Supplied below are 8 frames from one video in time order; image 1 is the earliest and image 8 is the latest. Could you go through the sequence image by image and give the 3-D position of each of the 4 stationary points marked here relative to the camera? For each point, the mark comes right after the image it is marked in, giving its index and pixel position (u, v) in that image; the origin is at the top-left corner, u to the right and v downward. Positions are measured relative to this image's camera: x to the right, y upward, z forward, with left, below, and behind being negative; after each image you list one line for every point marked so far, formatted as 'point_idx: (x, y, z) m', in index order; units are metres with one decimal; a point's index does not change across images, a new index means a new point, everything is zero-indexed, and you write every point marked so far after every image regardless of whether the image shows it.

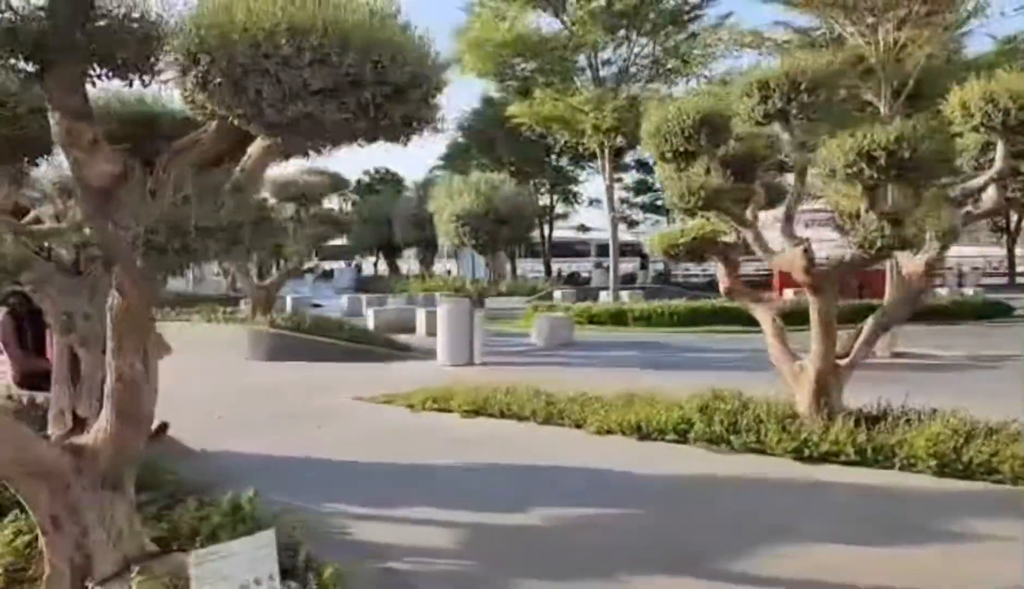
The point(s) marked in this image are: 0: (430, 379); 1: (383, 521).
0: (-1.1, -1.1, +11.5) m
1: (-0.9, -1.5, +5.6) m
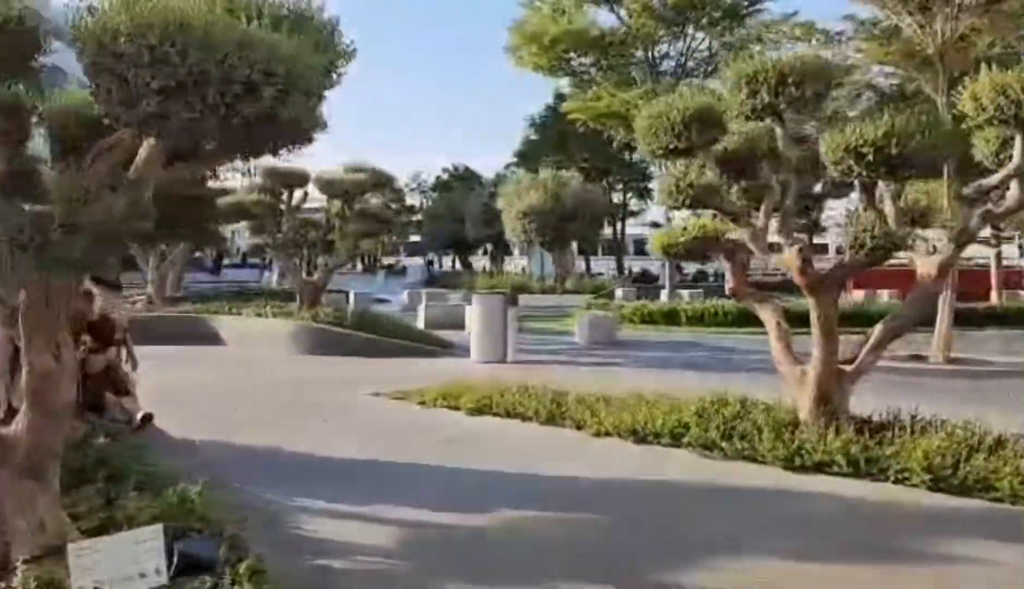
0: (-0.8, -1.1, +11.5) m
1: (-1.2, -1.5, +5.7) m
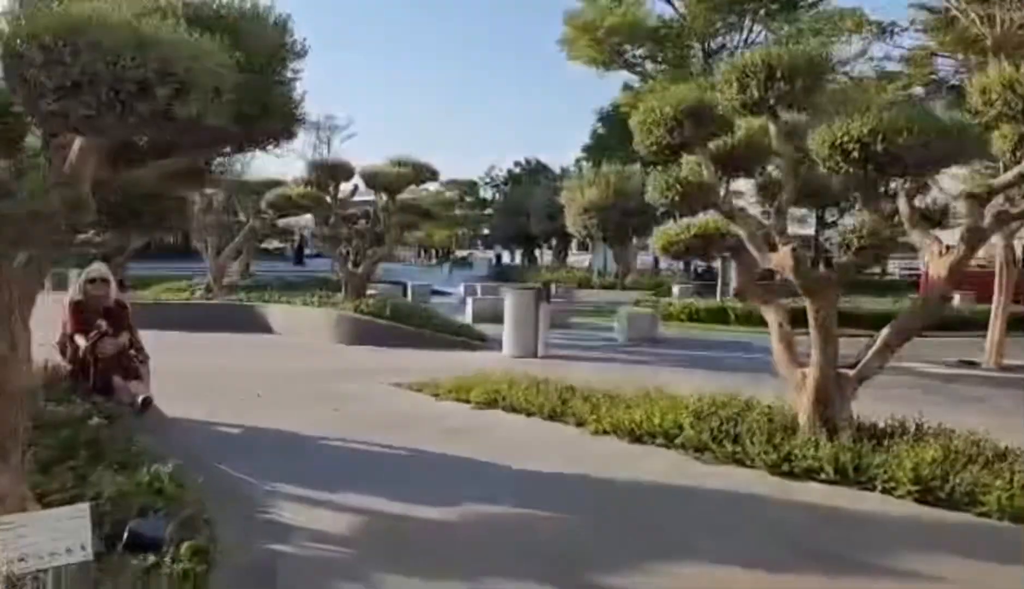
0: (-0.5, -1.0, +11.6) m
1: (-1.4, -1.4, +5.8) m
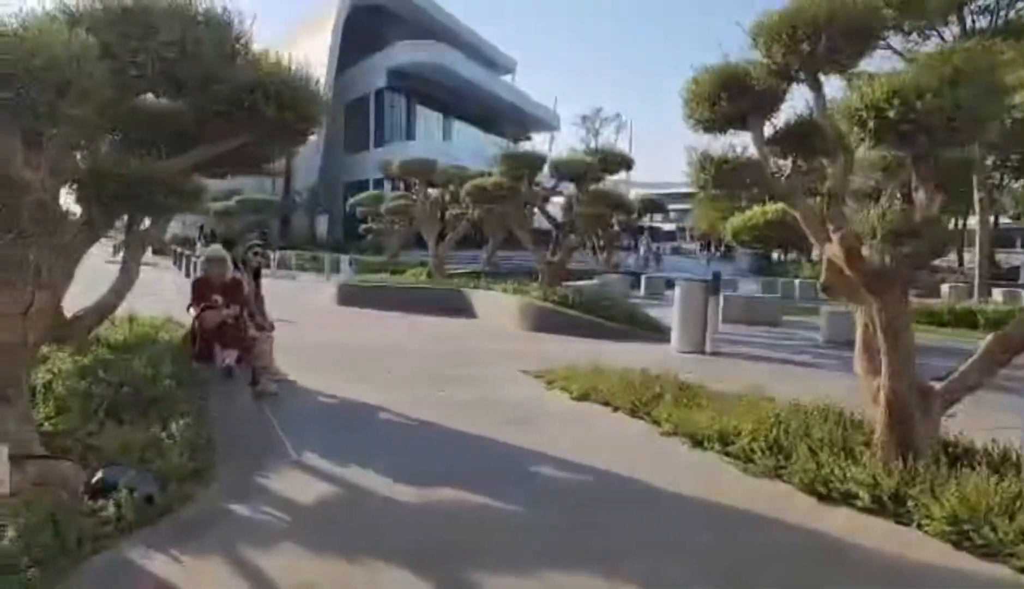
0: (+1.3, -0.9, +11.3) m
1: (-1.5, -1.3, +6.1) m
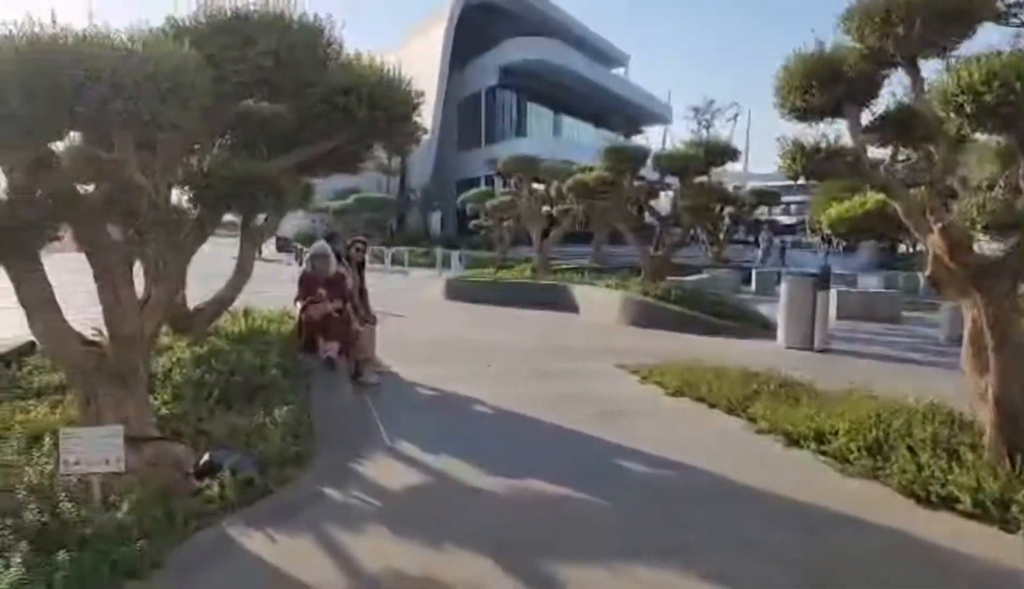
0: (+2.6, -0.8, +11.1) m
1: (-0.8, -1.2, +6.4) m
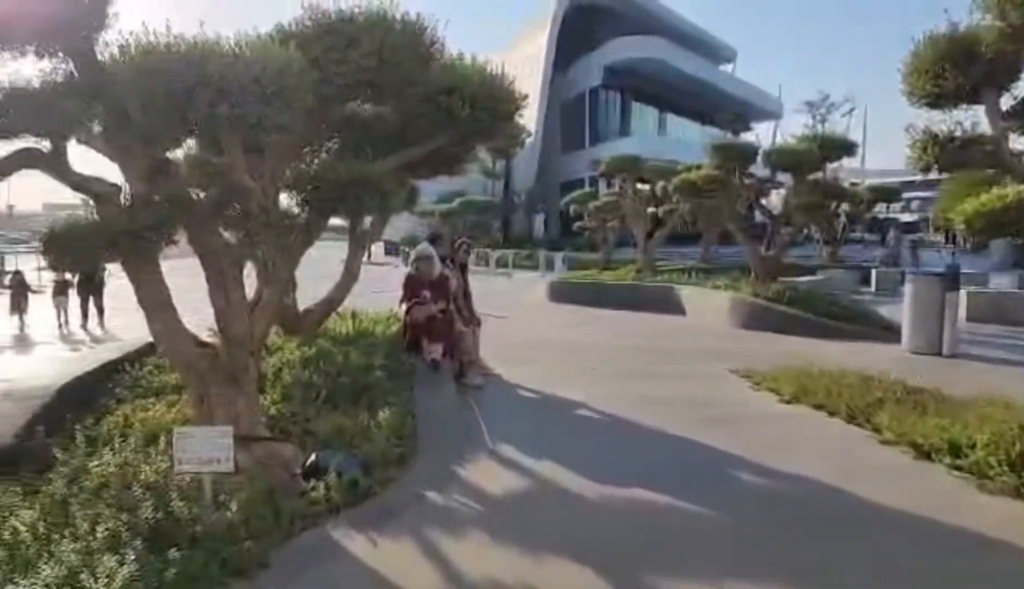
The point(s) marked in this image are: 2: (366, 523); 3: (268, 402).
0: (+3.9, -0.8, +10.5) m
1: (-0.1, -1.3, +6.3) m
2: (-0.9, -1.3, +5.0) m
3: (-1.9, -0.9, +6.7) m
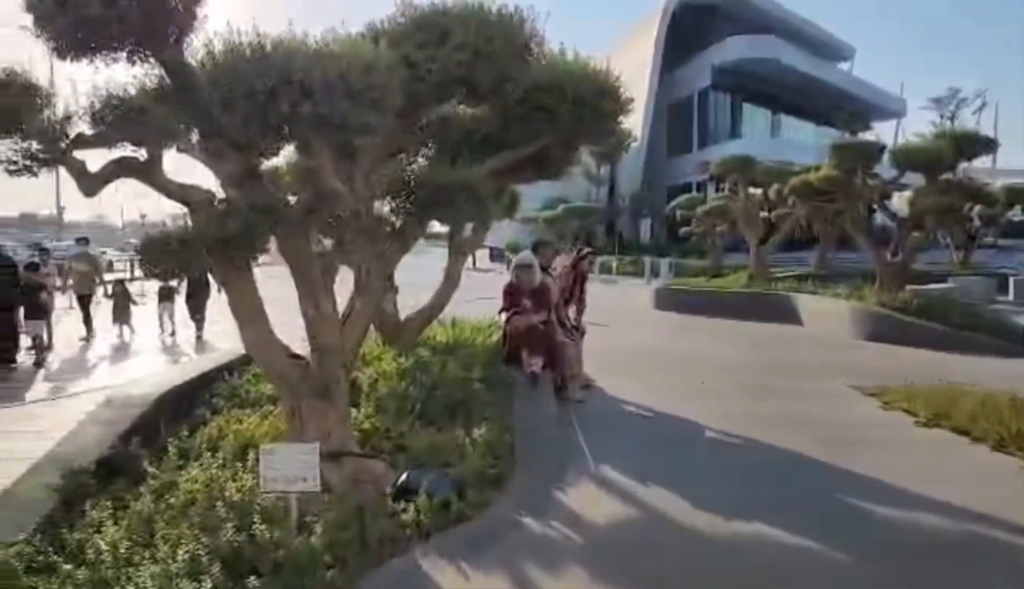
0: (+5.1, -1.0, +9.6) m
1: (+0.6, -1.3, +5.8) m
2: (-0.3, -1.4, +4.6) m
3: (-1.2, -0.9, +6.5) m
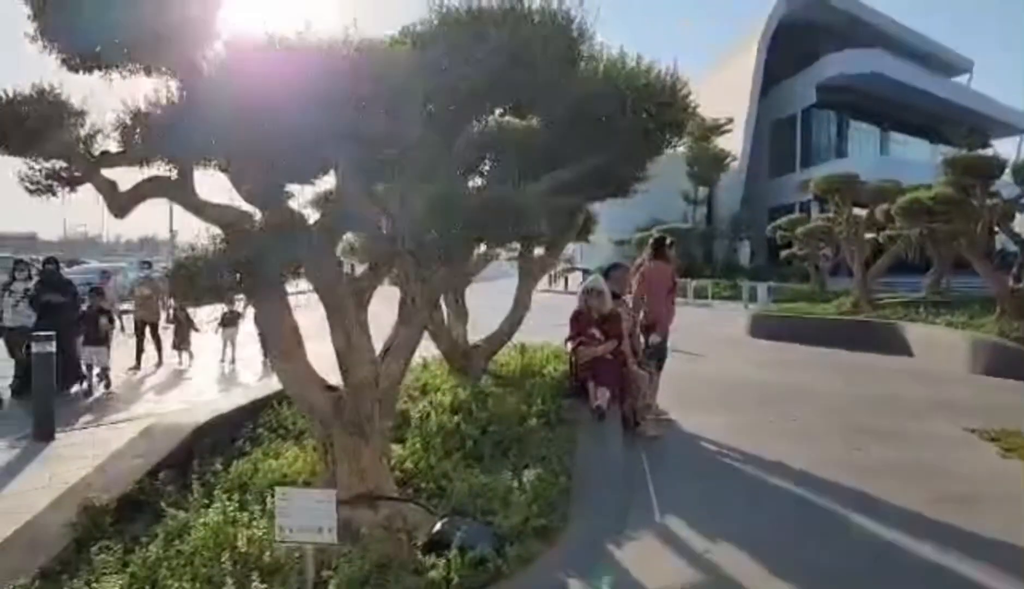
0: (+5.9, -1.3, +8.3) m
1: (+1.0, -1.5, +5.1) m
2: (-0.1, -1.6, +4.1) m
3: (-0.8, -1.1, +6.0) m
